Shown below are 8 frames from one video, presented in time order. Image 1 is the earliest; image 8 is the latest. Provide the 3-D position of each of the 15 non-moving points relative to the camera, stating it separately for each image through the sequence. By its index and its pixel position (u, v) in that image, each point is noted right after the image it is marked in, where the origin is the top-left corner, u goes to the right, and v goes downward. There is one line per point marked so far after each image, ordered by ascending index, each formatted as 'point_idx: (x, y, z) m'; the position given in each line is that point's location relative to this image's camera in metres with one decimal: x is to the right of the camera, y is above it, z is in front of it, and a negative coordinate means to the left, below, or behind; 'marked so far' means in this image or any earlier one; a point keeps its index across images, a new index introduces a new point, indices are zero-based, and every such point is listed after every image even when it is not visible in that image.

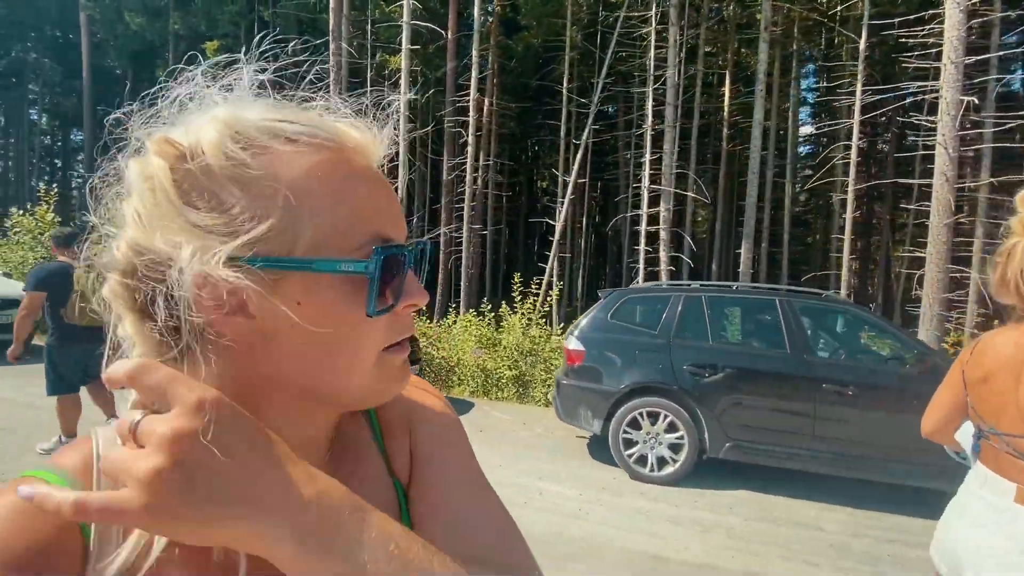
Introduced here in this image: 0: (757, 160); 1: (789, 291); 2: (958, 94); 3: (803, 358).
0: (+7.6, +4.0, +15.4) m
1: (+3.0, 0.0, +5.3) m
2: (+9.8, +4.3, +10.7) m
3: (+2.9, -0.7, +4.9) m
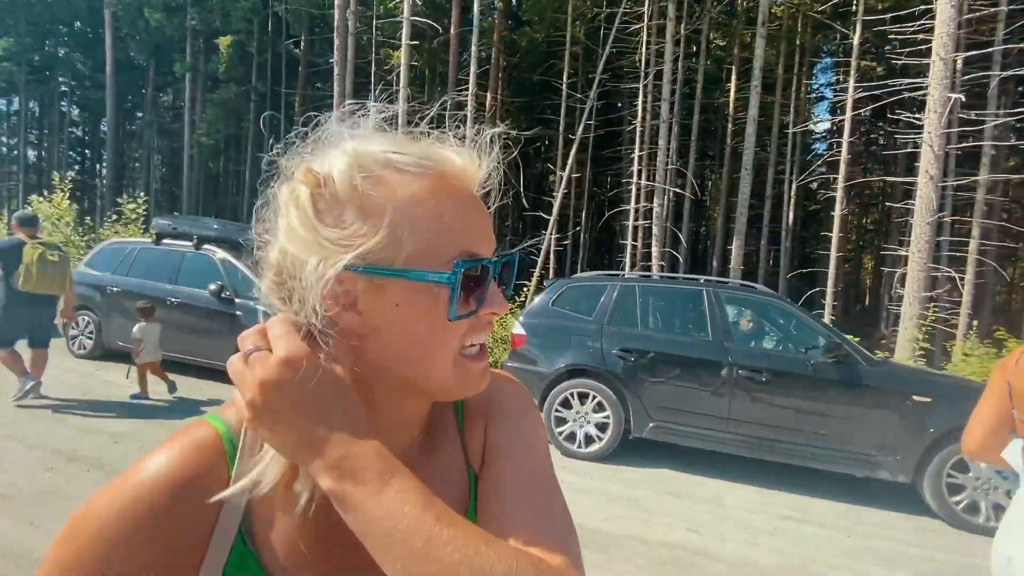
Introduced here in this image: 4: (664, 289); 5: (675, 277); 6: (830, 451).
0: (+7.5, +4.1, +15.4) m
1: (+2.3, +0.1, +5.5) m
2: (+9.4, +4.3, +10.6) m
3: (+2.2, -0.6, +5.2) m
4: (+1.7, 0.0, +5.5) m
5: (+1.9, +0.1, +5.7) m
6: (+3.1, -1.6, +4.8) m
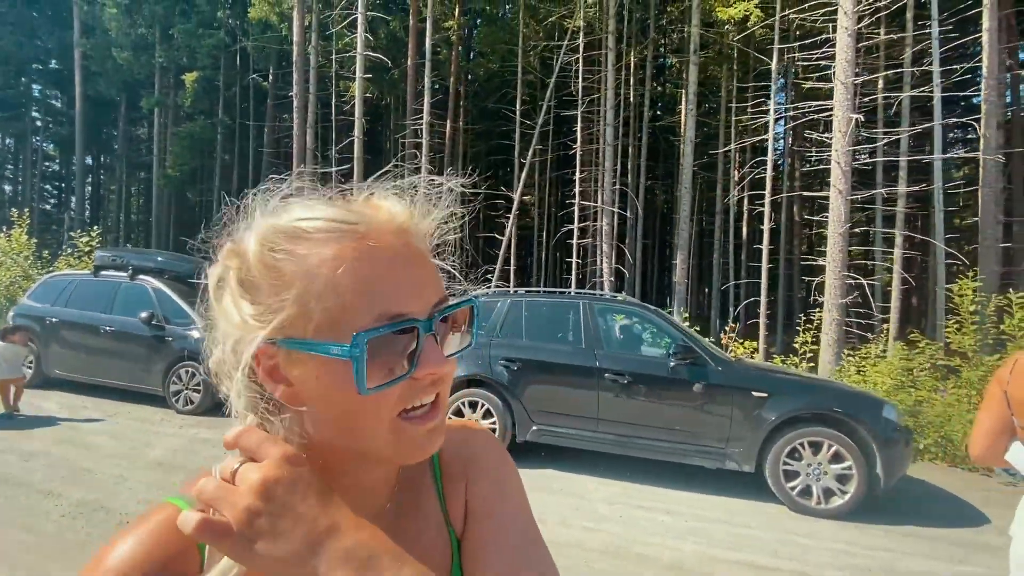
0: (+5.8, +3.7, +16.2) m
1: (+1.0, -0.1, +6.1) m
2: (+7.9, +4.1, +11.5) m
3: (+1.0, -0.7, +5.7) m
4: (+0.4, -0.2, +6.0) m
5: (+0.6, 0.0, +6.2) m
6: (+1.9, -1.7, +5.2) m
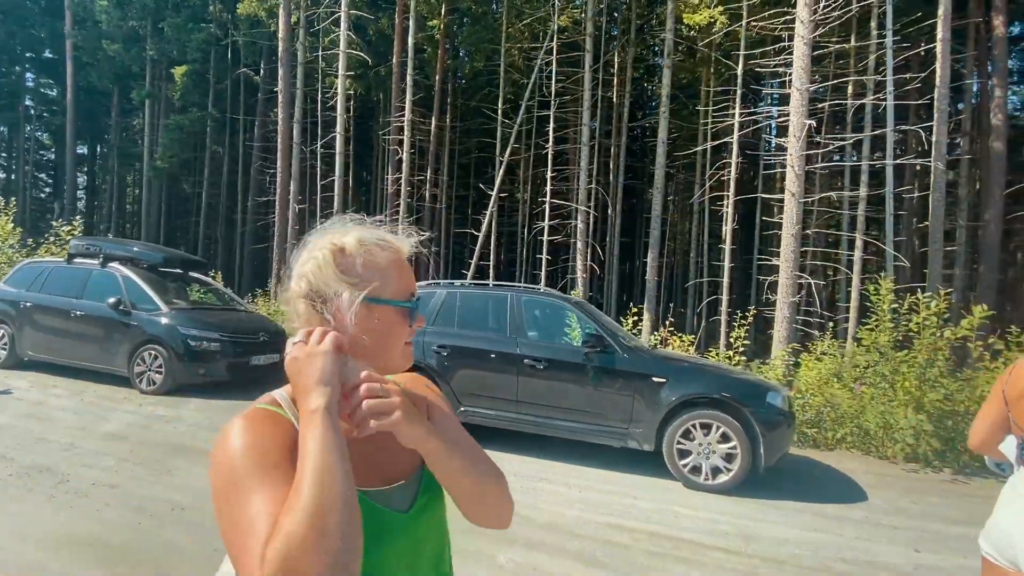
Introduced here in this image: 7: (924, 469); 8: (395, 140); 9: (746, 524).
0: (+5.0, +3.8, +16.7) m
1: (+0.2, 0.0, +6.5) m
2: (+7.1, +4.1, +11.9) m
3: (+0.1, -0.6, +6.1) m
4: (-0.5, -0.1, +6.5) m
5: (-0.3, +0.1, +6.7) m
6: (+1.0, -1.6, +5.7) m
7: (+6.2, -2.8, +7.7) m
8: (-4.8, +6.0, +20.0) m
9: (+2.2, -2.2, +4.6) m
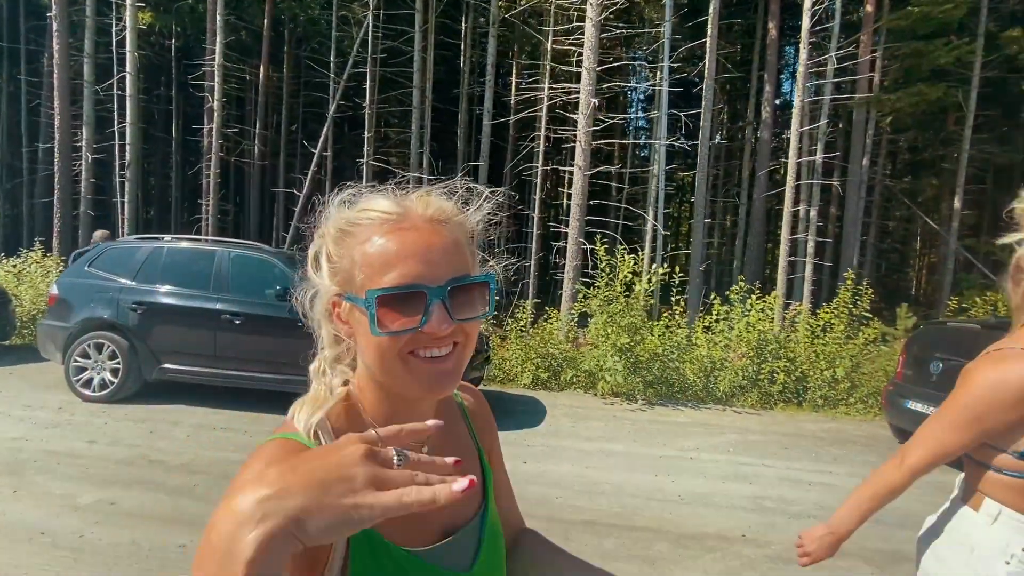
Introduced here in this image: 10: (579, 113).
0: (-1.0, +5.1, +17.1) m
1: (-3.6, +0.6, +6.5) m
2: (+2.1, +5.1, +12.9) m
3: (-3.6, -0.1, +6.1) m
4: (-4.2, +0.5, +6.3) m
5: (-4.1, +0.7, +6.5) m
6: (-2.6, -1.1, +6.0) m
7: (+2.1, -2.1, +9.1) m
8: (-11.2, +7.4, +18.2) m
9: (-1.2, -1.7, +5.2) m
10: (+1.8, +4.7, +13.2) m
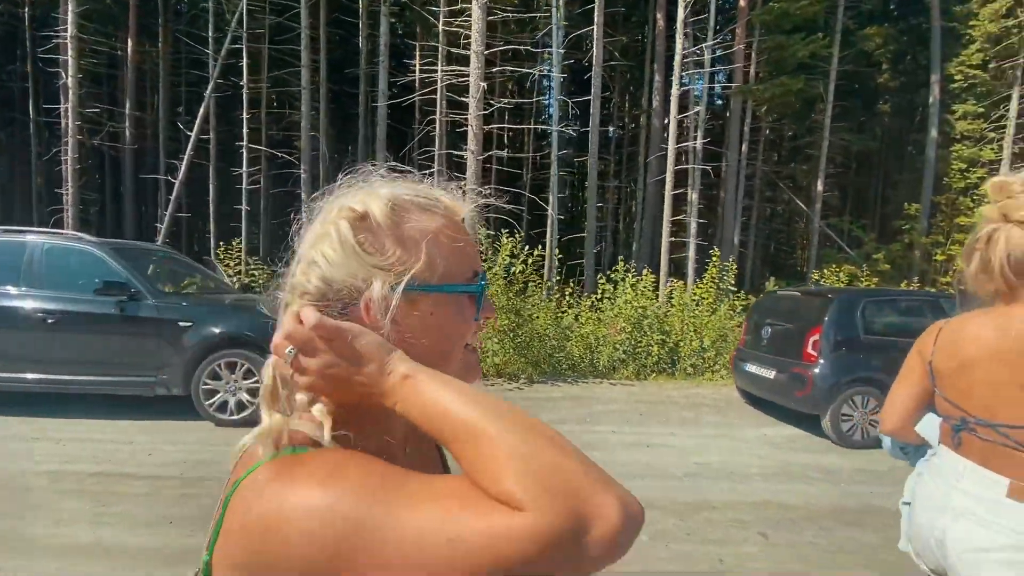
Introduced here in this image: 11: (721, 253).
0: (-4.4, +5.4, +16.6) m
1: (-5.4, +0.7, +5.8) m
2: (-0.9, +5.5, +12.8) m
3: (-5.3, 0.0, +5.5) m
4: (-5.9, +0.5, +5.5) m
5: (-5.9, +0.7, +5.8) m
6: (-4.3, -1.0, +5.5) m
7: (-0.1, -1.8, +9.2) m
8: (-14.8, +7.4, +16.1) m
9: (-2.8, -1.6, +4.9) m
10: (-1.2, +5.1, +13.1) m
11: (+4.7, +0.8, +10.9) m
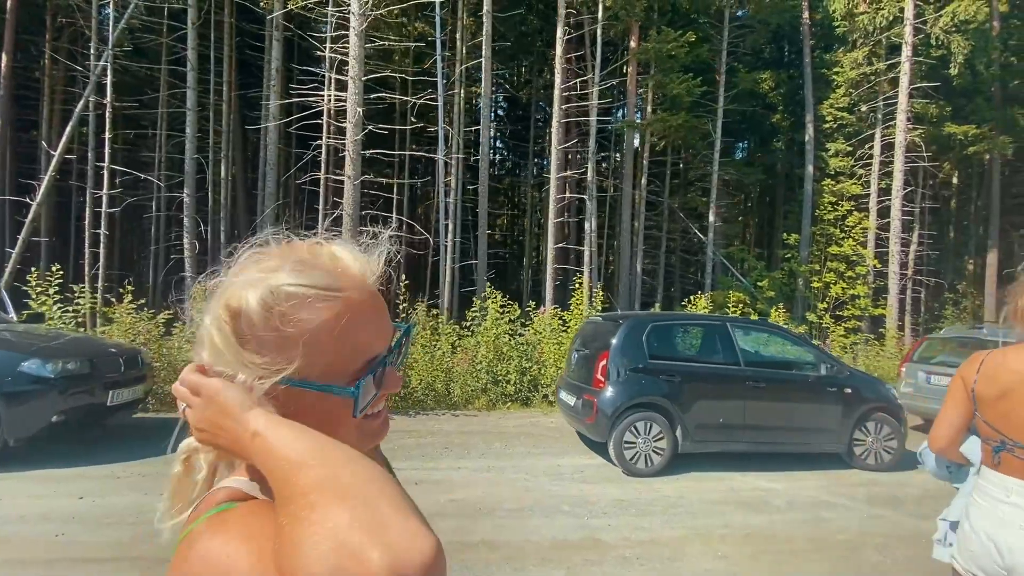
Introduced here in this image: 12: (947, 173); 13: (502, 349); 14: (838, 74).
0: (-7.9, +4.5, +16.1) m
1: (-7.9, +0.4, +5.0) m
2: (-4.0, +4.8, +12.7) m
3: (-7.8, -0.3, +4.6) m
4: (-8.4, +0.3, +4.7) m
5: (-8.4, +0.4, +5.0) m
6: (-6.8, -1.3, +4.7) m
7: (-2.9, -2.3, +8.7) m
8: (-18.2, +6.5, +14.9) m
9: (-5.2, -1.8, +4.2) m
10: (-4.3, +4.4, +12.9) m
11: (+1.7, +0.2, +11.0) m
12: (+17.6, +4.6, +19.9) m
13: (-0.2, -1.3, +10.1) m
14: (+11.8, +7.8, +17.8) m
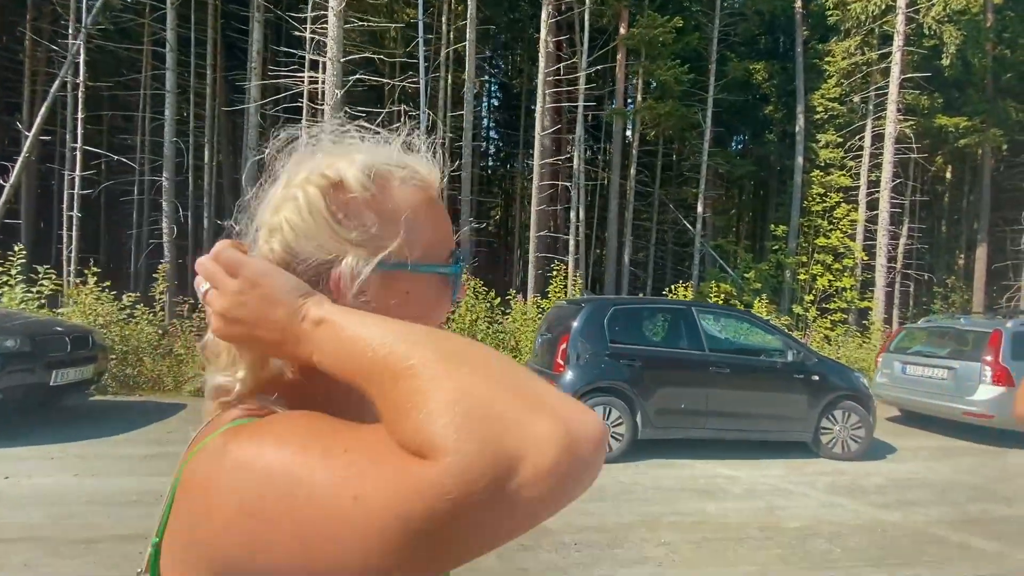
0: (-8.4, +4.9, +15.9) m
1: (-8.4, +0.7, +4.8) m
2: (-4.5, +5.1, +12.4) m
3: (-8.3, 0.0, +4.4) m
4: (-8.9, +0.6, +4.5) m
5: (-8.8, +0.7, +4.8) m
6: (-7.3, -1.0, +4.5) m
7: (-3.4, -2.0, +8.6) m
8: (-18.6, +7.0, +14.5) m
9: (-5.7, -1.6, +4.0) m
10: (-4.8, +4.7, +12.7) m
11: (+1.2, +0.5, +10.8) m
12: (+17.1, +4.9, +19.7) m
13: (-0.7, -1.0, +9.9) m
14: (+11.4, +8.0, +17.6) m
